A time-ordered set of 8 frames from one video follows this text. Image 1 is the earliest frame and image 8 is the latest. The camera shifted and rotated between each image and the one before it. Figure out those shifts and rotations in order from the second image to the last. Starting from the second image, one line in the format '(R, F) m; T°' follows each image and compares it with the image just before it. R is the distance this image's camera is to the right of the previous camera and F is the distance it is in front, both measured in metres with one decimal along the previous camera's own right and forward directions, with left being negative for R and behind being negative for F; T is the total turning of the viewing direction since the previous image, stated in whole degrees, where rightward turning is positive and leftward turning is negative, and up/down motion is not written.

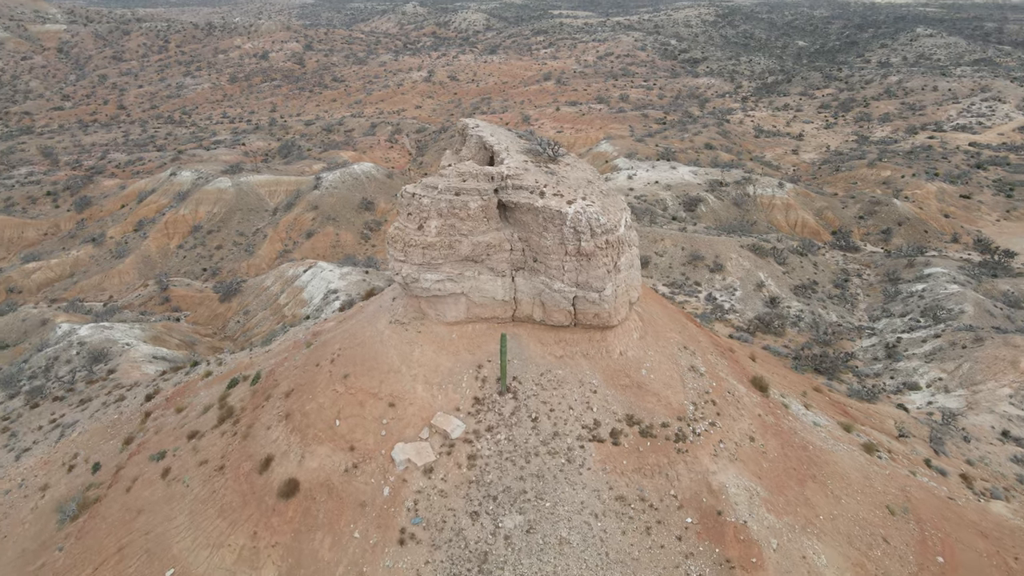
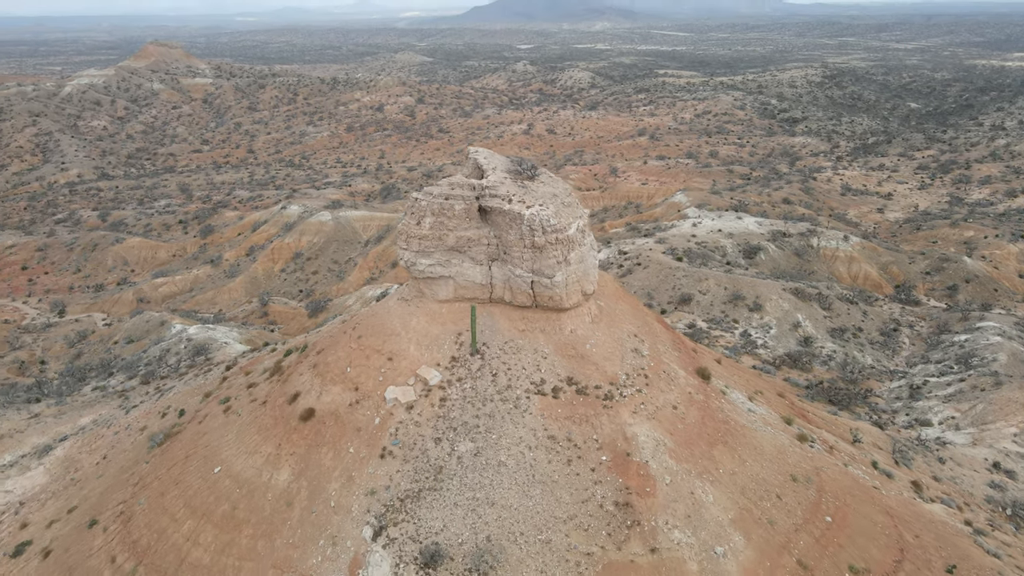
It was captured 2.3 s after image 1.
(+1.9, -2.3) m; -8°
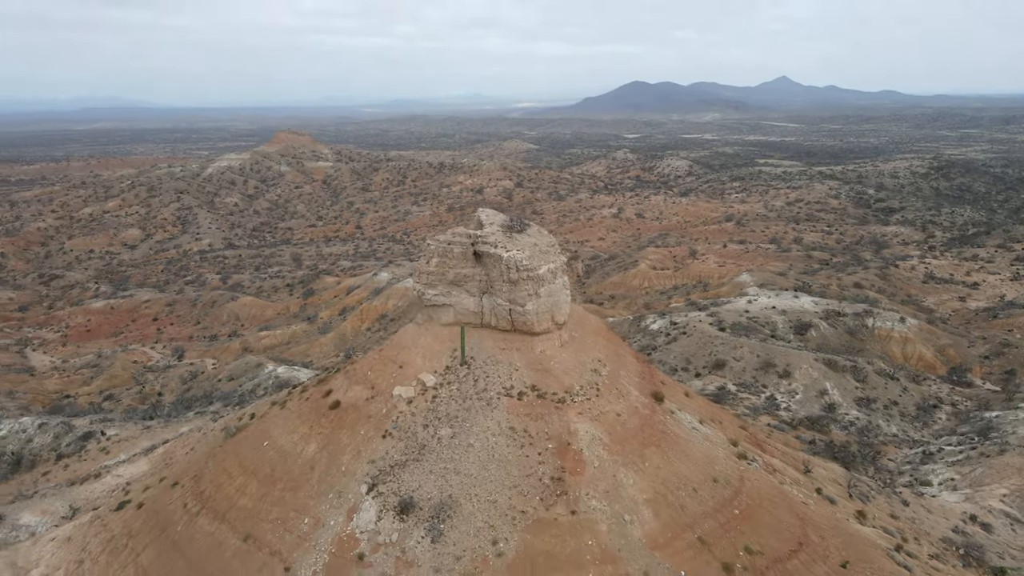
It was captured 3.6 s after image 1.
(+2.2, -2.8) m; -8°
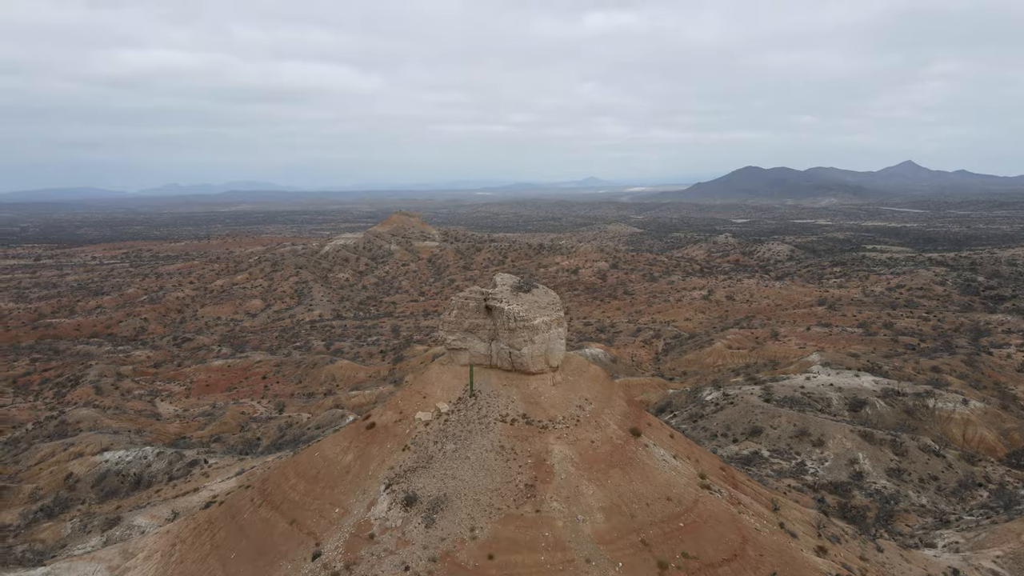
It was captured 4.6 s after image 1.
(+2.4, -3.1) m; -8°
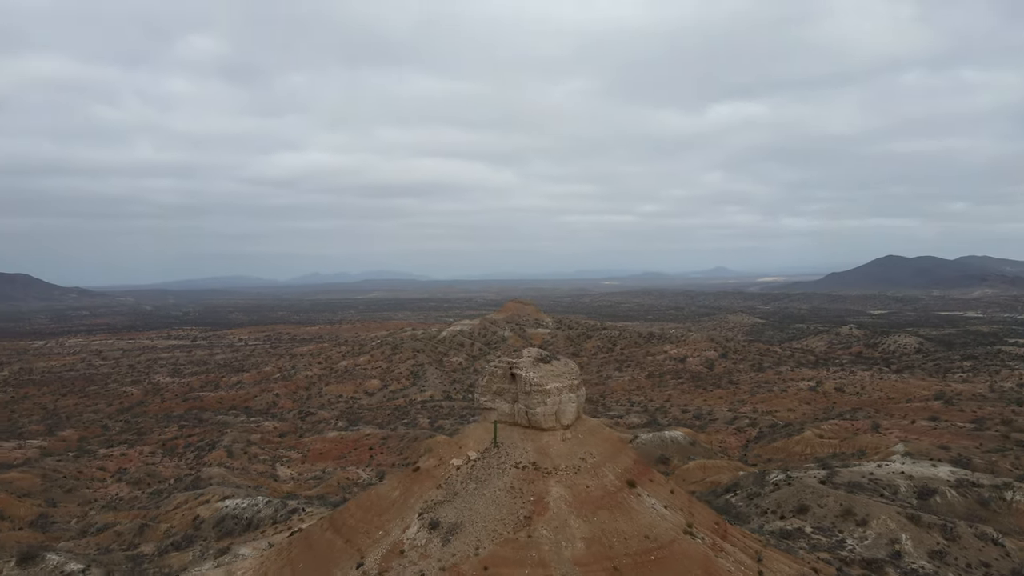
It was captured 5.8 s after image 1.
(+3.0, -3.7) m; -10°
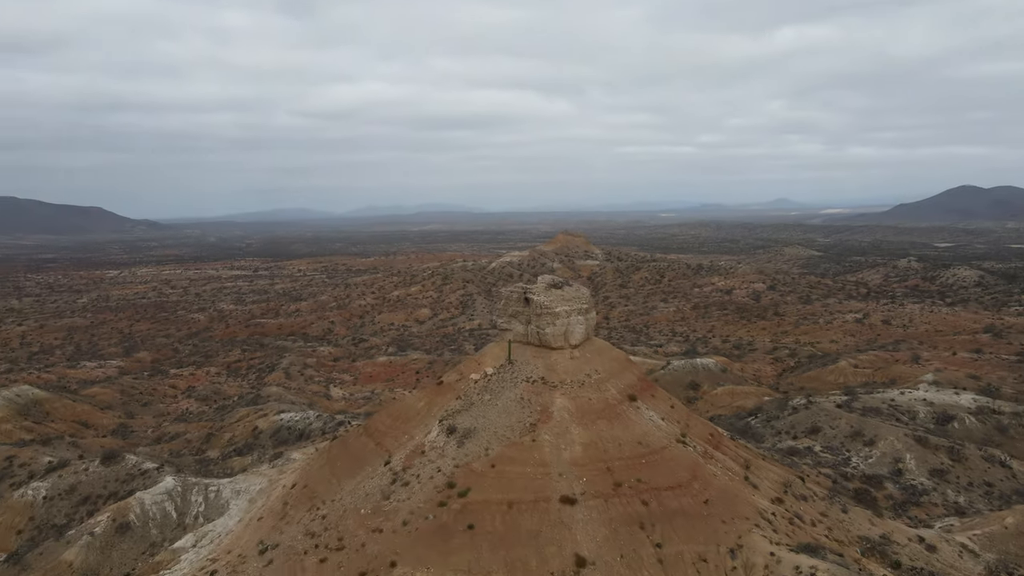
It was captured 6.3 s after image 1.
(+1.3, -1.8) m; -4°
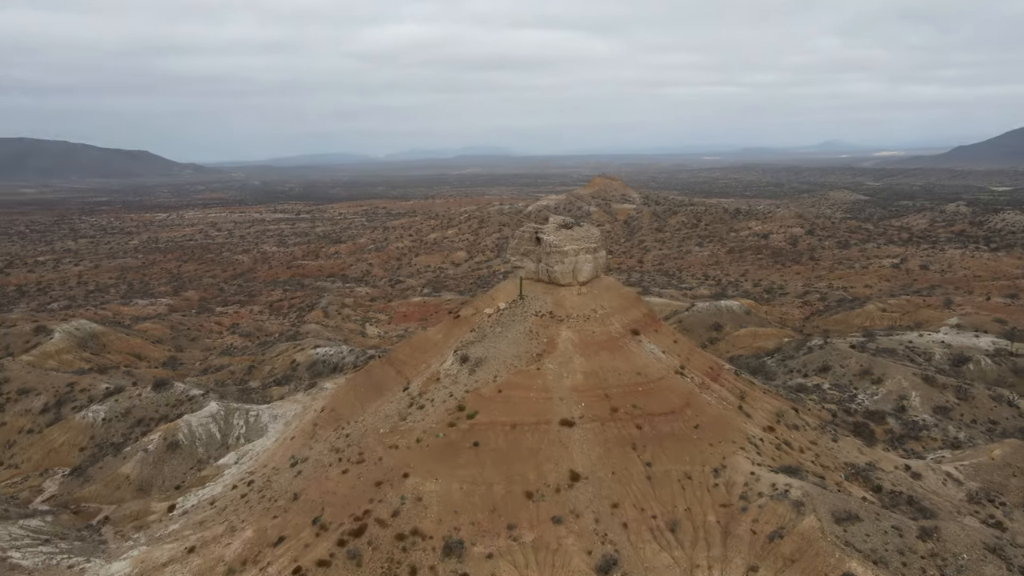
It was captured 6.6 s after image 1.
(+1.0, -1.3) m; -3°
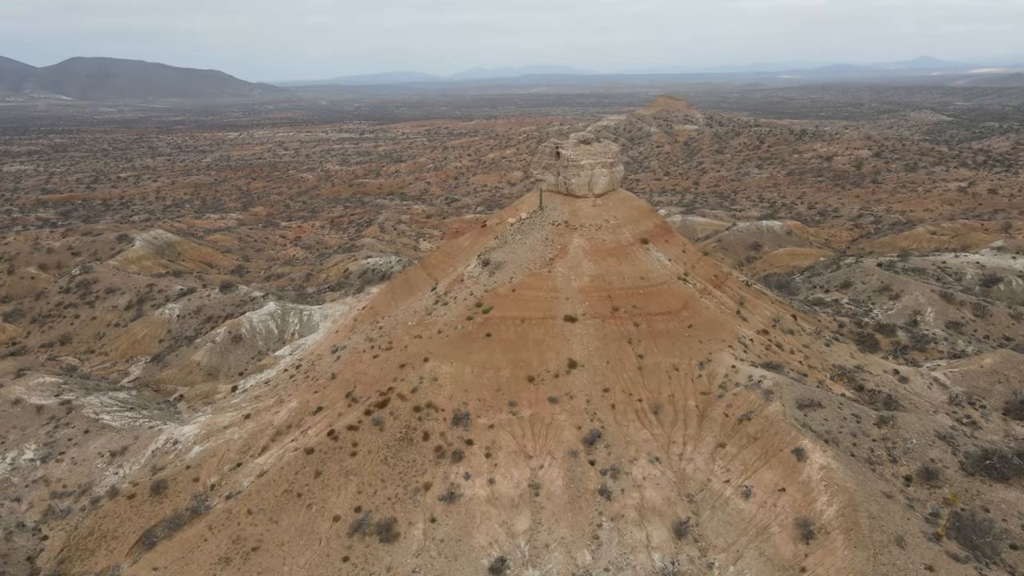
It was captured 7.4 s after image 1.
(+1.6, -2.1) m; -5°
